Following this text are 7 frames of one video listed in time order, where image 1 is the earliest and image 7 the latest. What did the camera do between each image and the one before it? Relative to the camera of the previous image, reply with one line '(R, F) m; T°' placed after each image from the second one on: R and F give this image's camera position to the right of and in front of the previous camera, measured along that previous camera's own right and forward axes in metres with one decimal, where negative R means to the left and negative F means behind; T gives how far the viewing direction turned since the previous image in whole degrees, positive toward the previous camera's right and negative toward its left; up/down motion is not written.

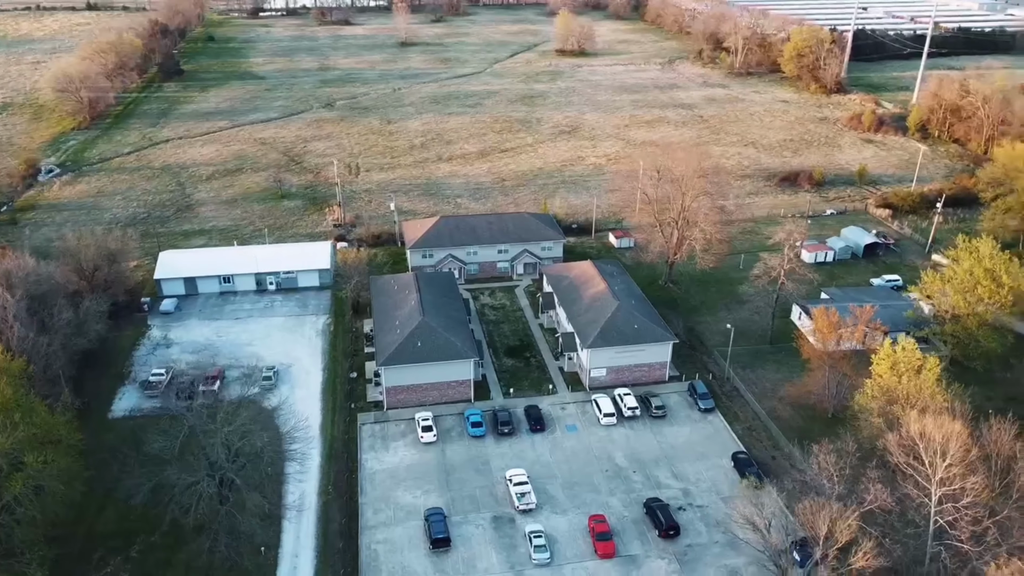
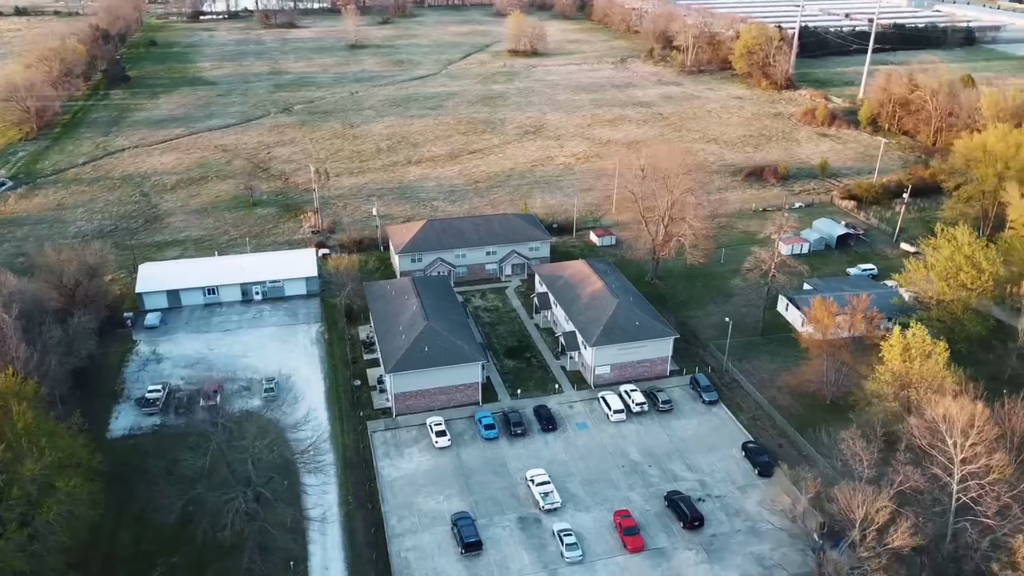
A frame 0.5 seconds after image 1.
(-2.9, -0.1) m; +4°
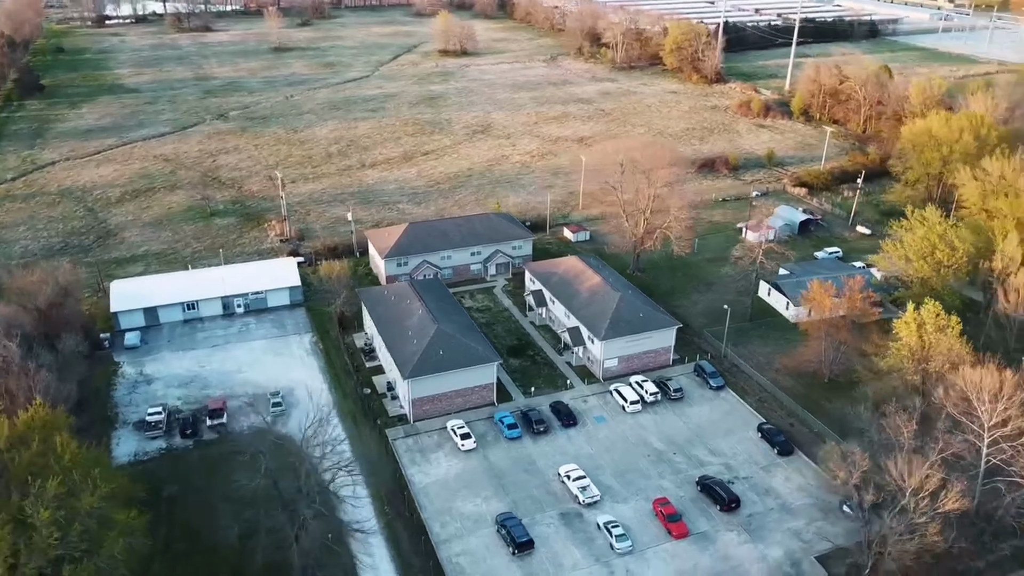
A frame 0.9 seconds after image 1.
(-4.5, +0.2) m; +6°
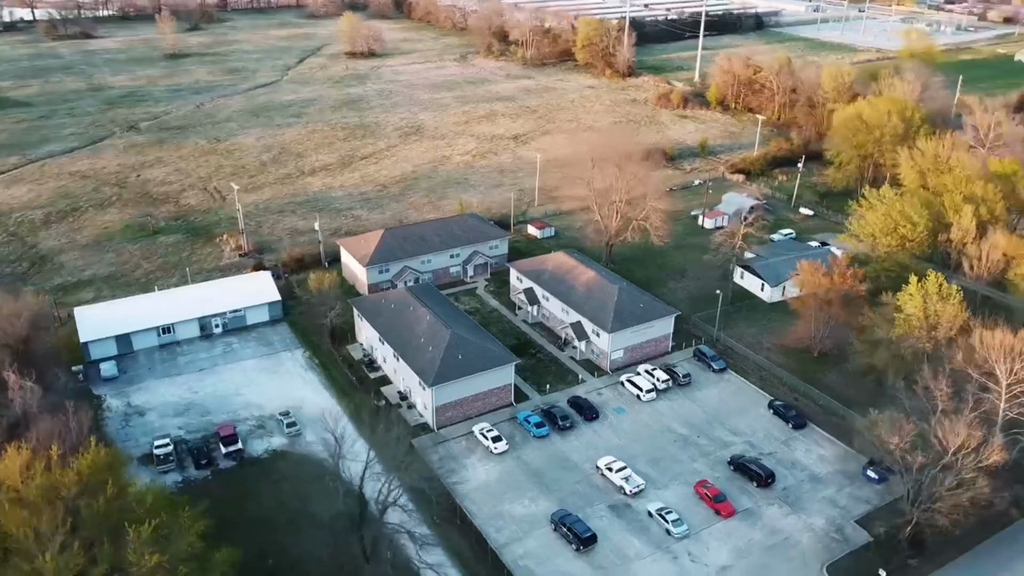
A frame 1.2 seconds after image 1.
(-5.7, +0.4) m; +8°
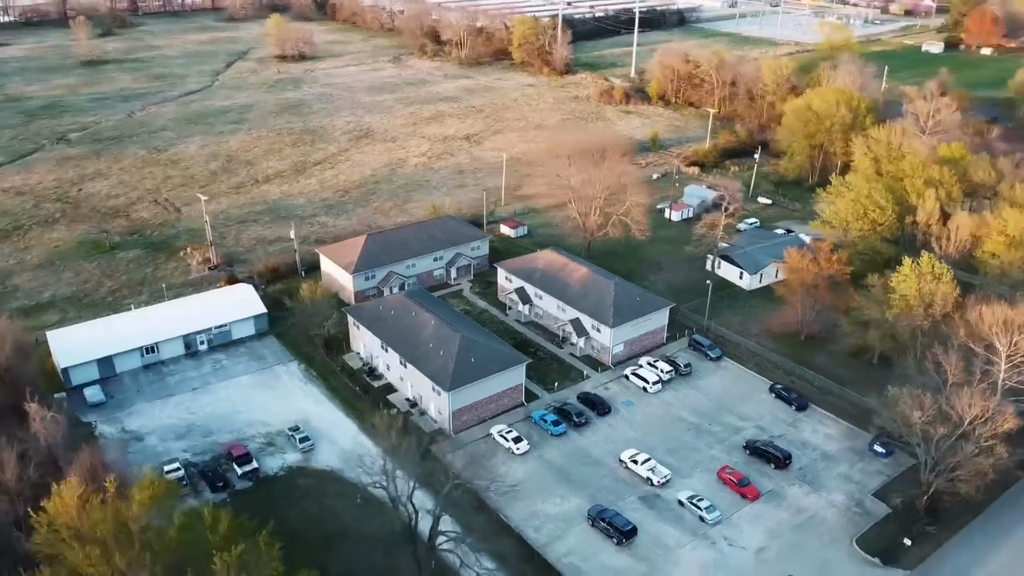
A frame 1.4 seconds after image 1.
(-4.0, +0.2) m; +6°
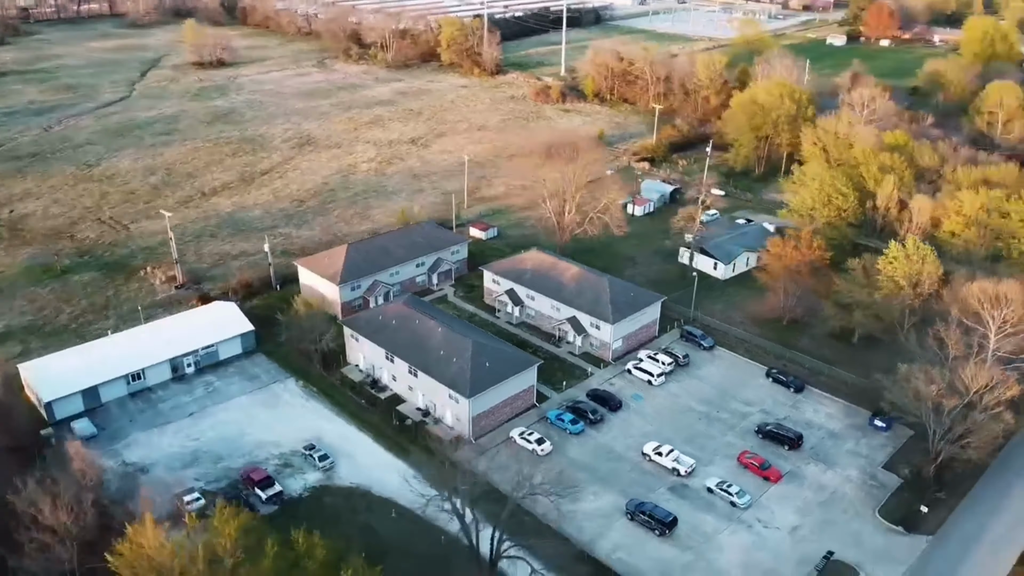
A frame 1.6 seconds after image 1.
(-4.5, +0.2) m; +6°
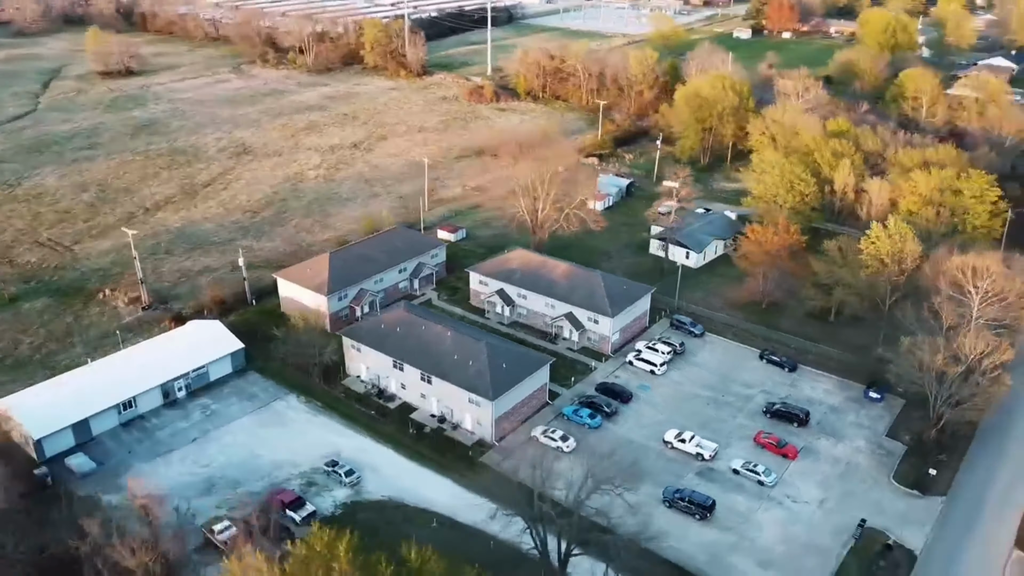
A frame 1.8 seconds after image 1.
(-4.8, +0.3) m; +7°
